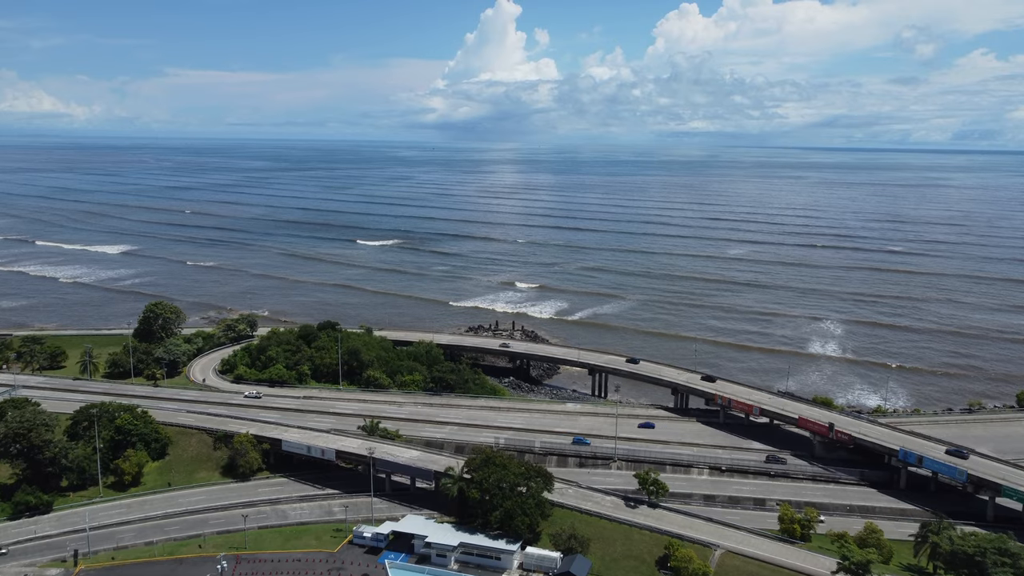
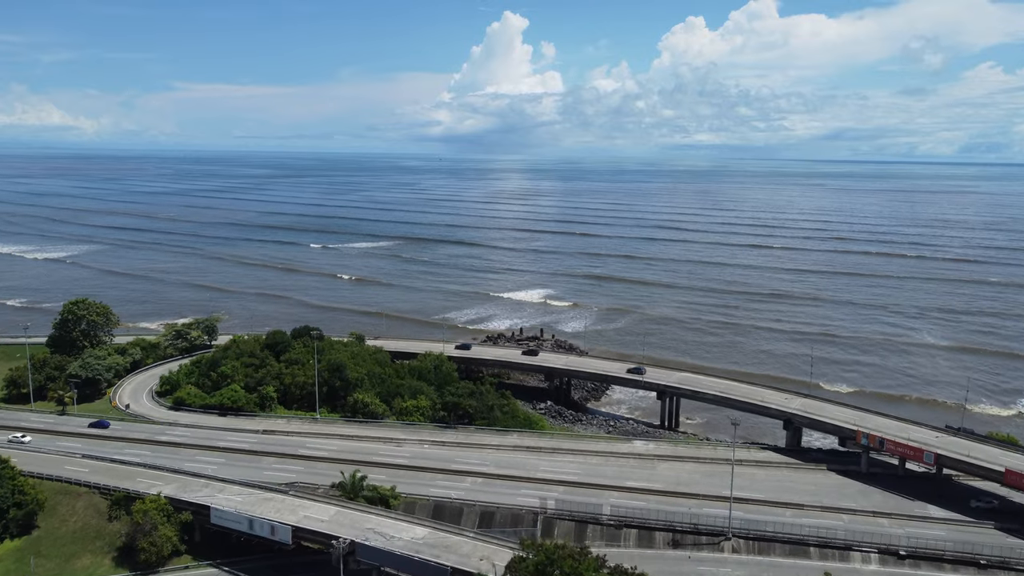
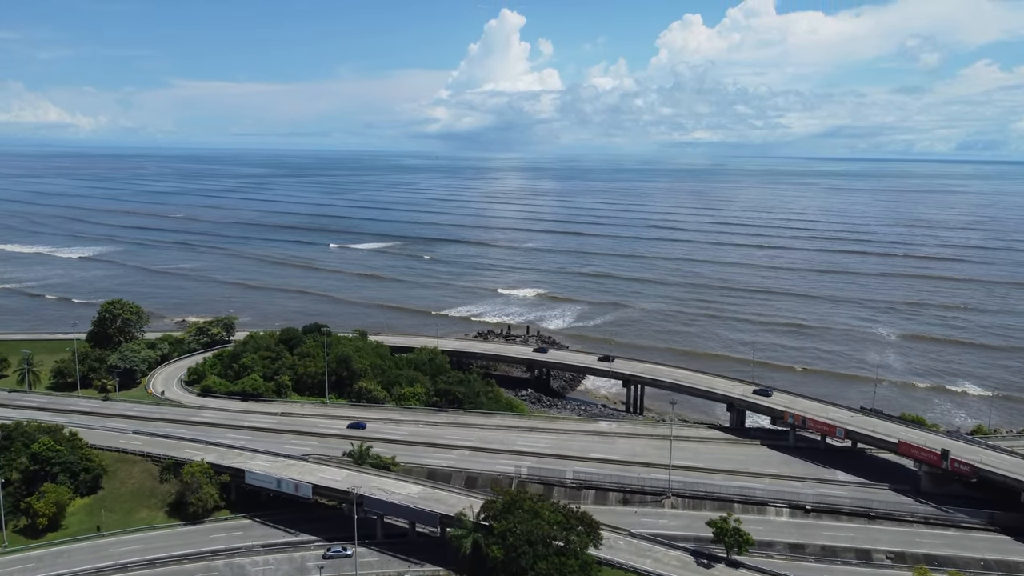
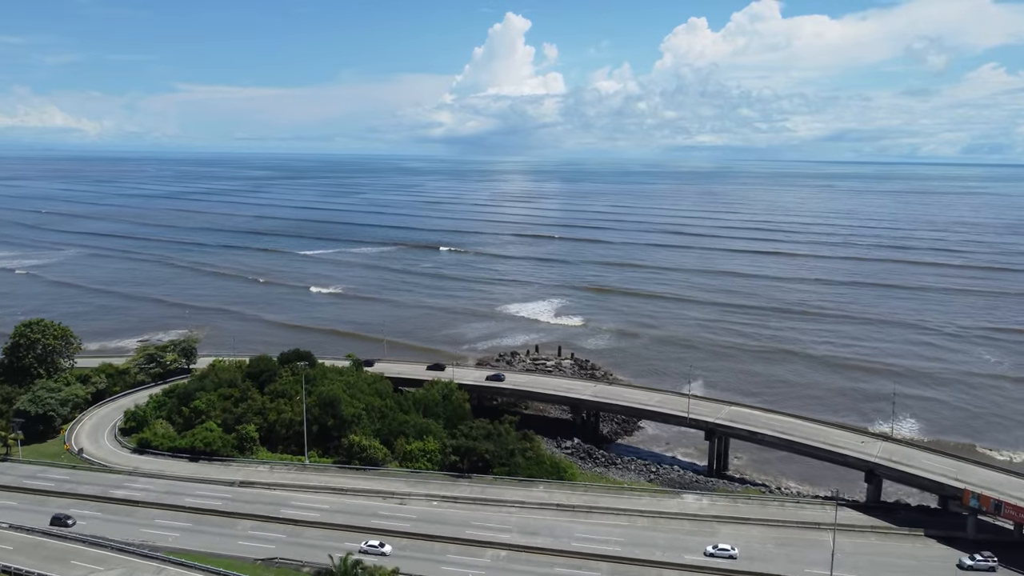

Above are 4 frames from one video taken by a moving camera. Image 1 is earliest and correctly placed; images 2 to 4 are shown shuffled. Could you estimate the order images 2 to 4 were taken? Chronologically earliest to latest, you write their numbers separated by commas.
3, 2, 4
